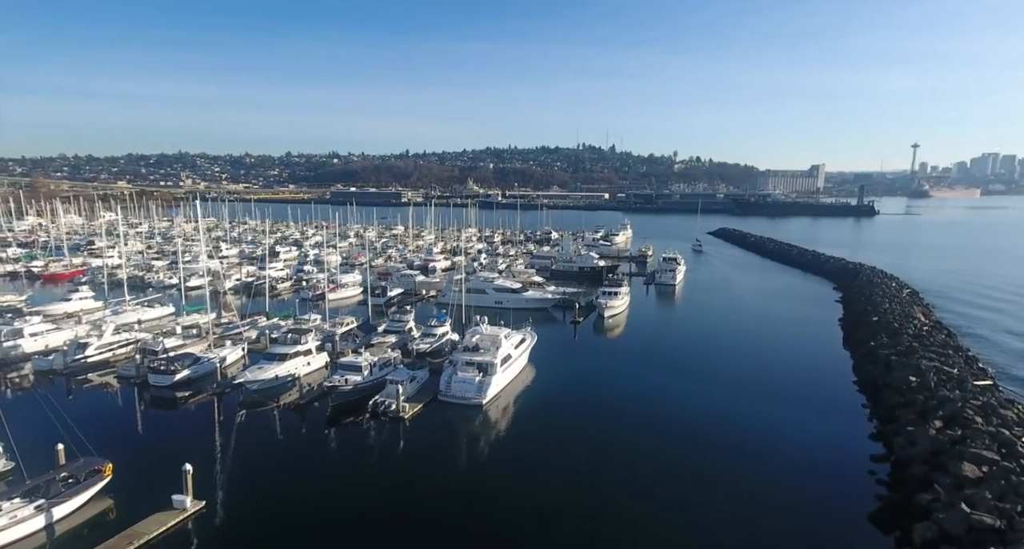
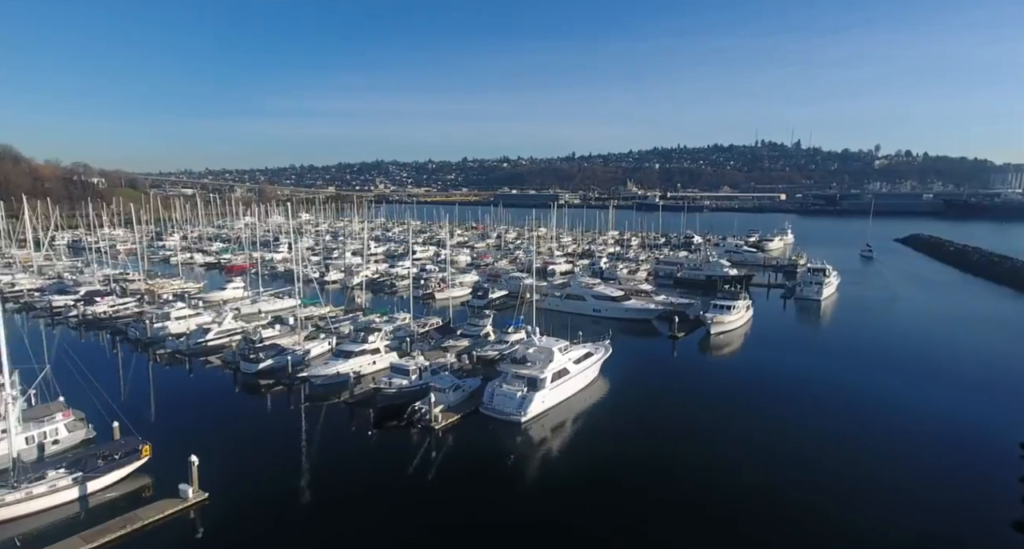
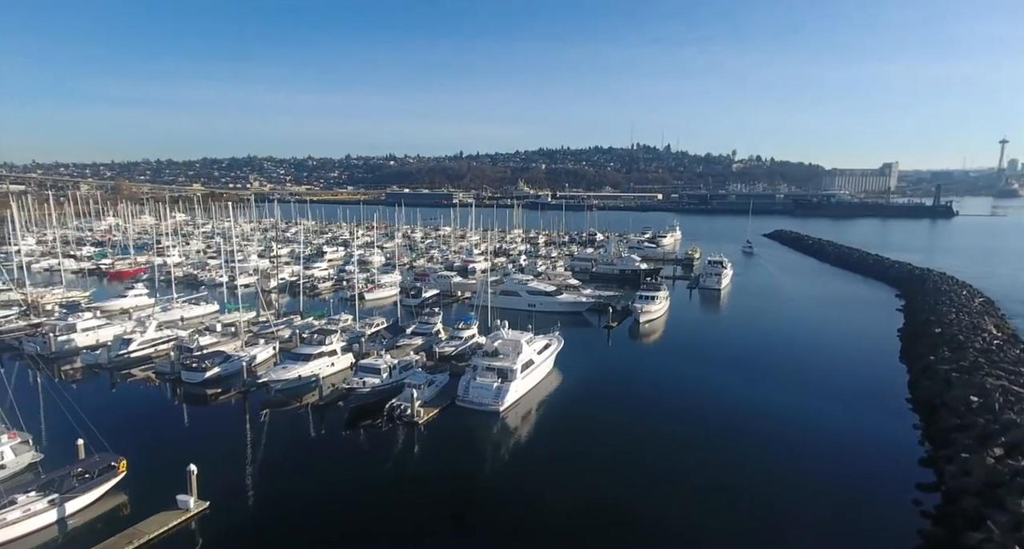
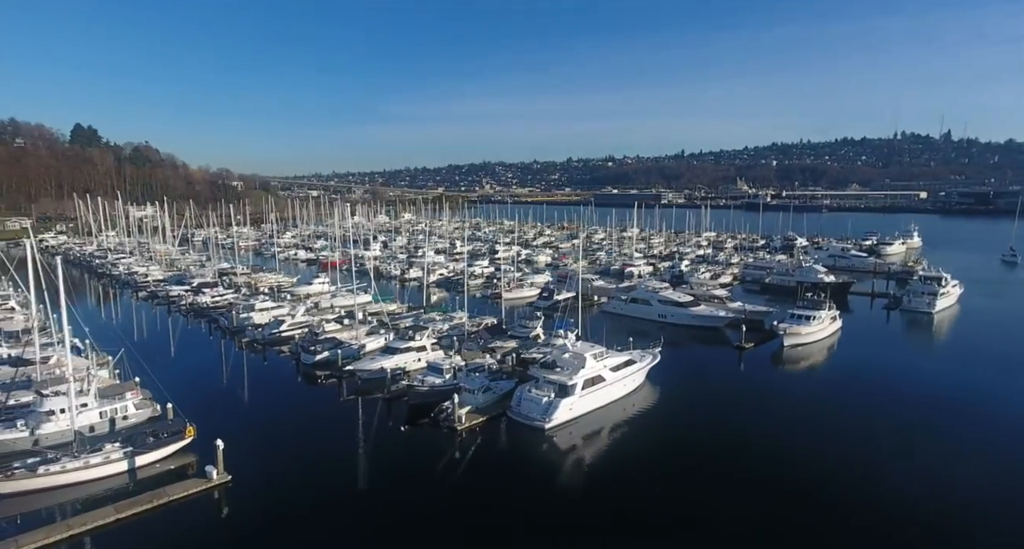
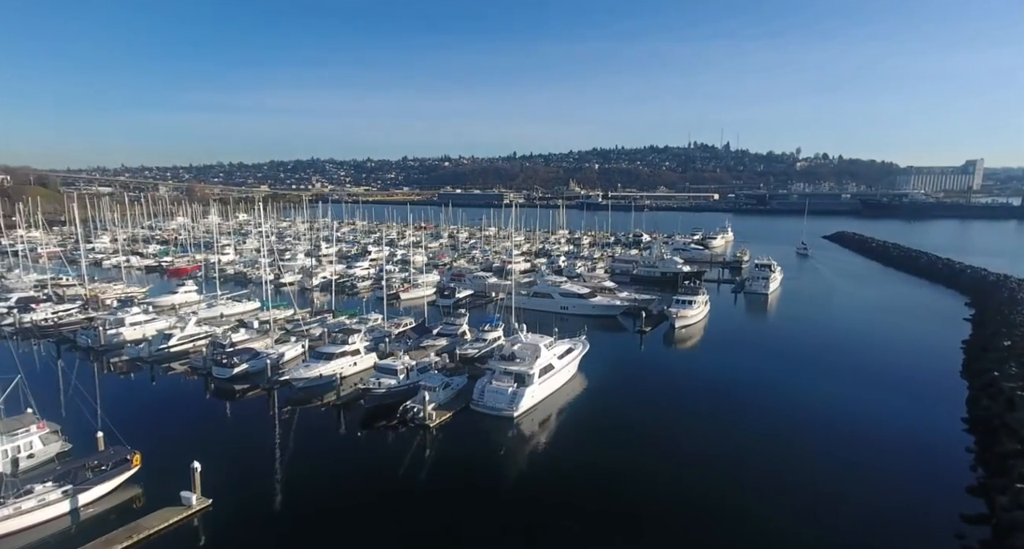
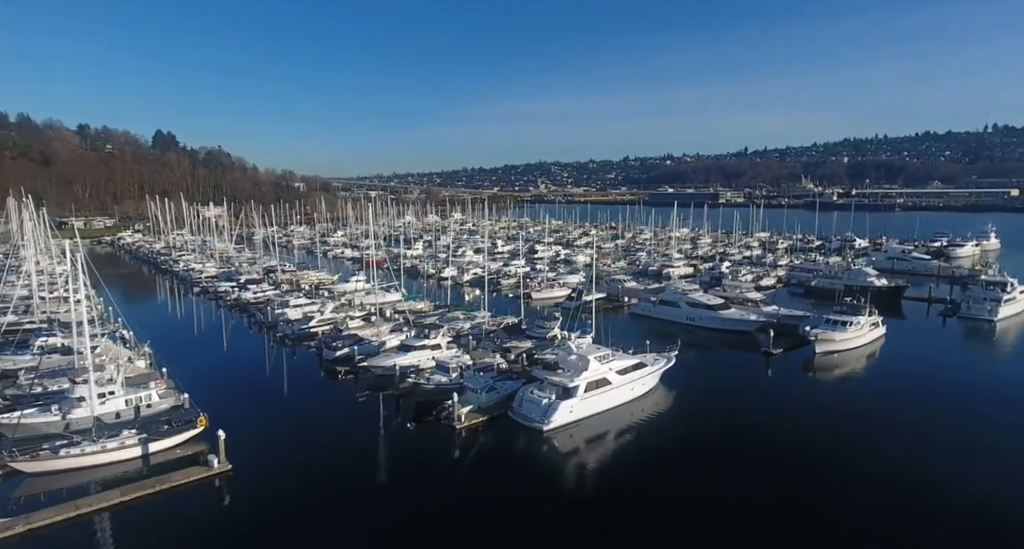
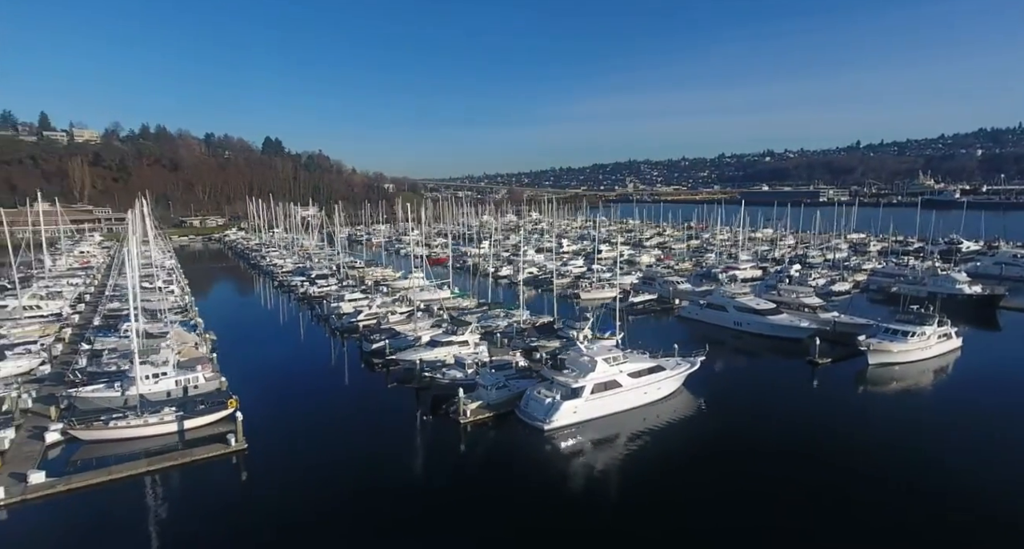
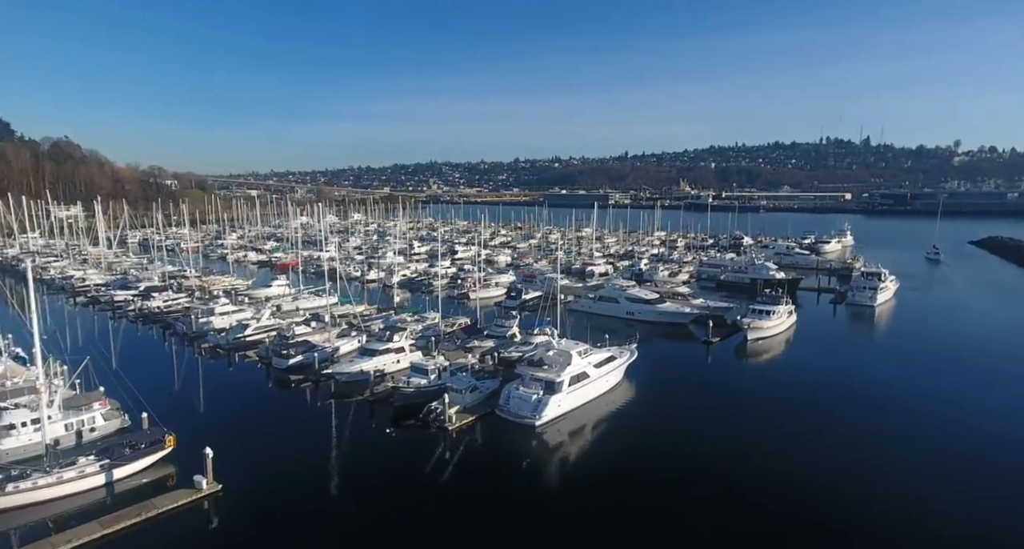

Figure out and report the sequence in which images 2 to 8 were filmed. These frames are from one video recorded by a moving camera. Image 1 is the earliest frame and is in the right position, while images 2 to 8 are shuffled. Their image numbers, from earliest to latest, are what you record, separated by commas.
3, 5, 2, 8, 4, 6, 7
